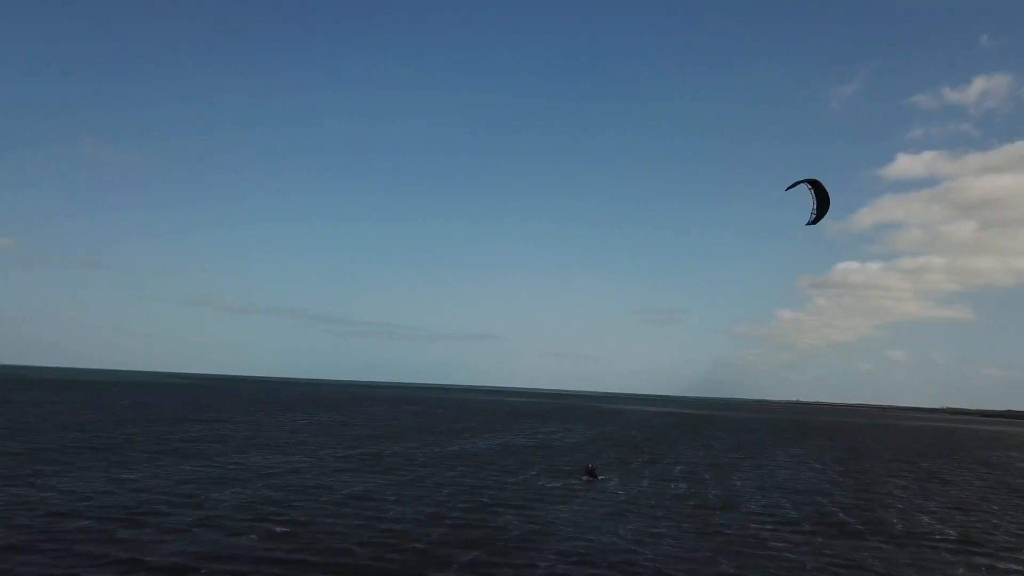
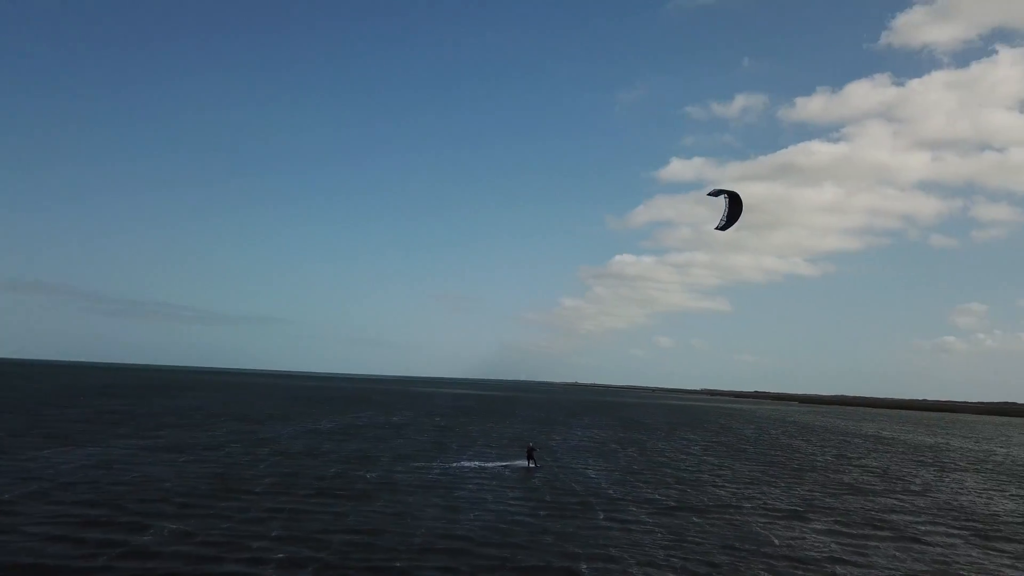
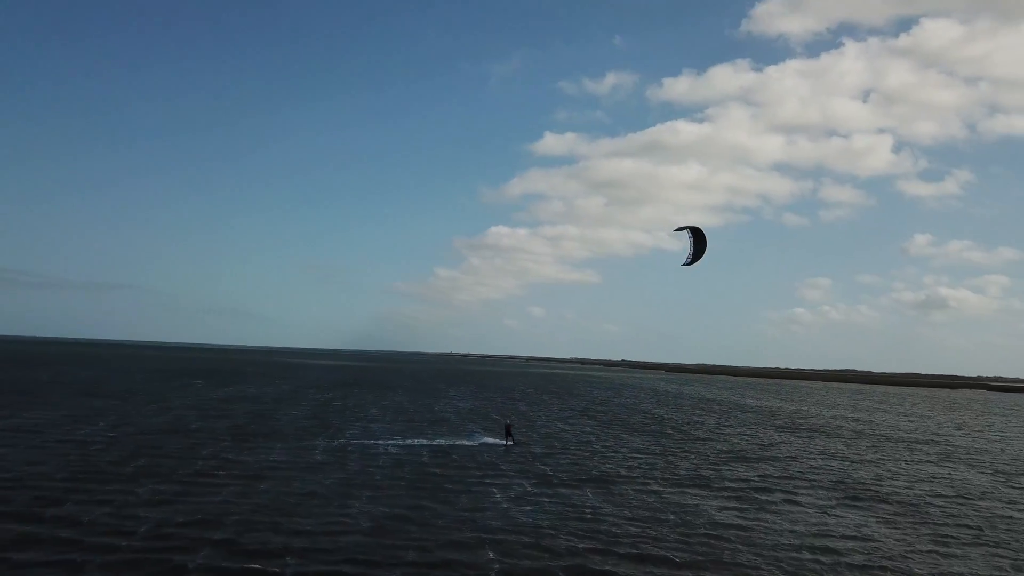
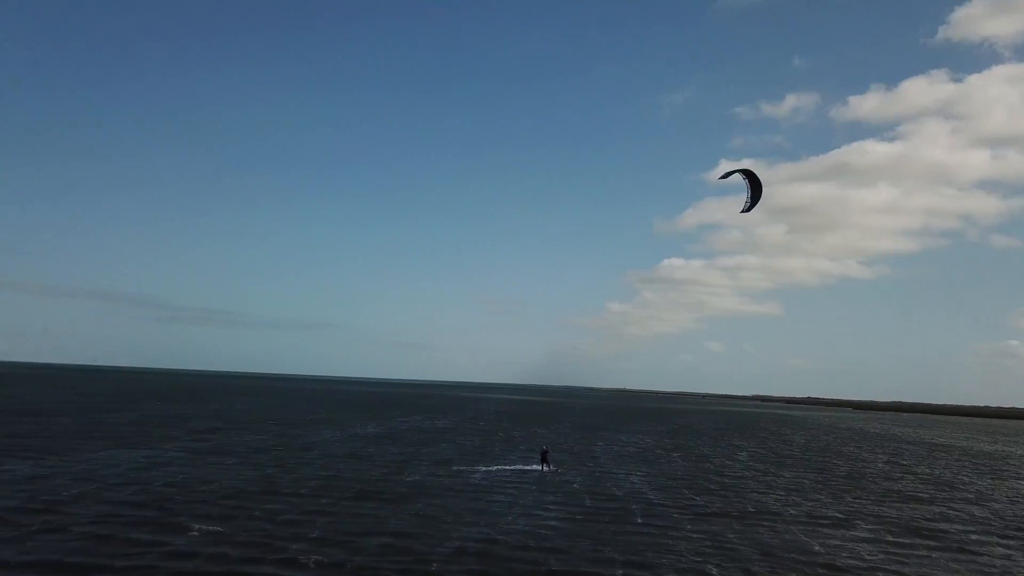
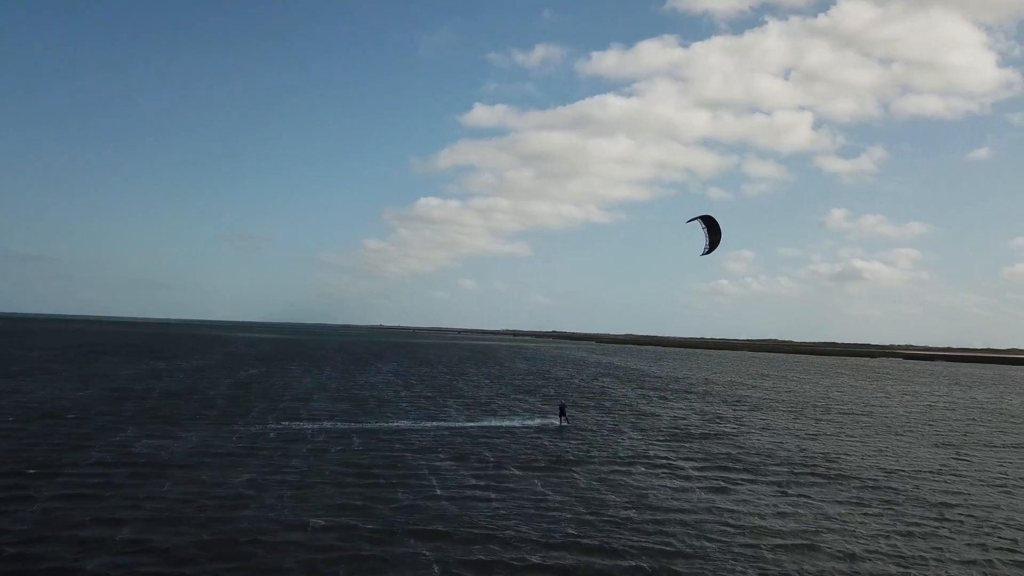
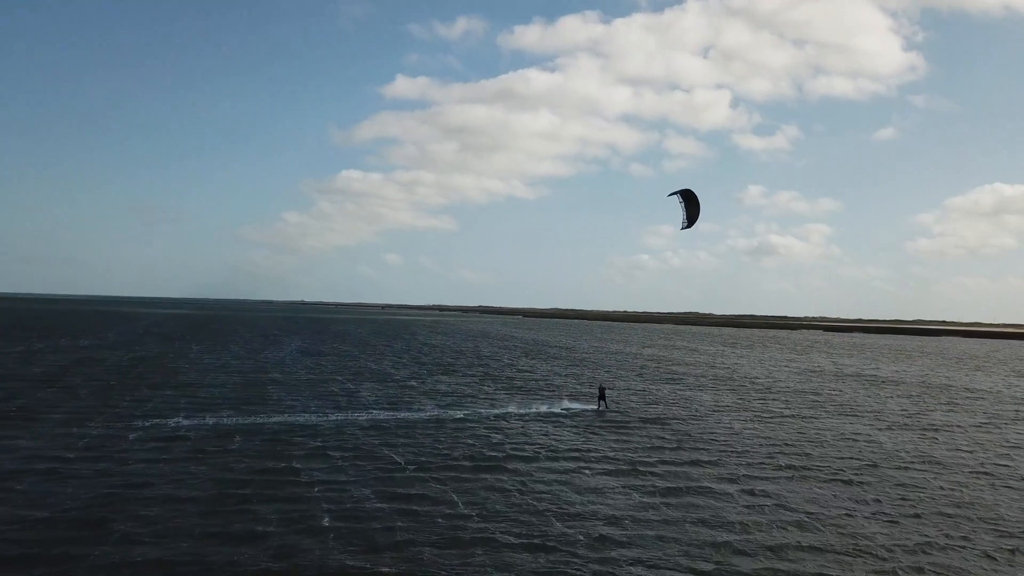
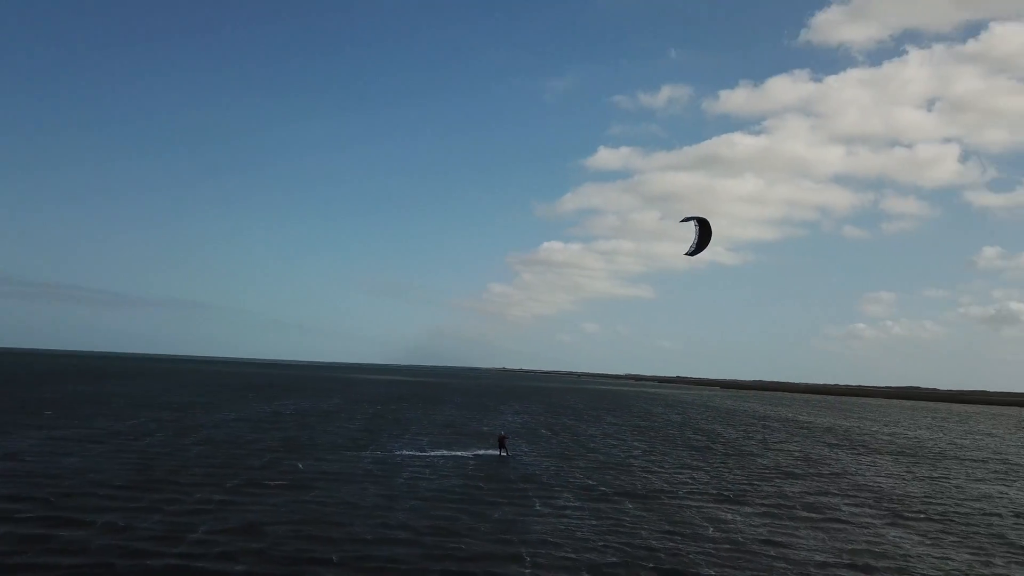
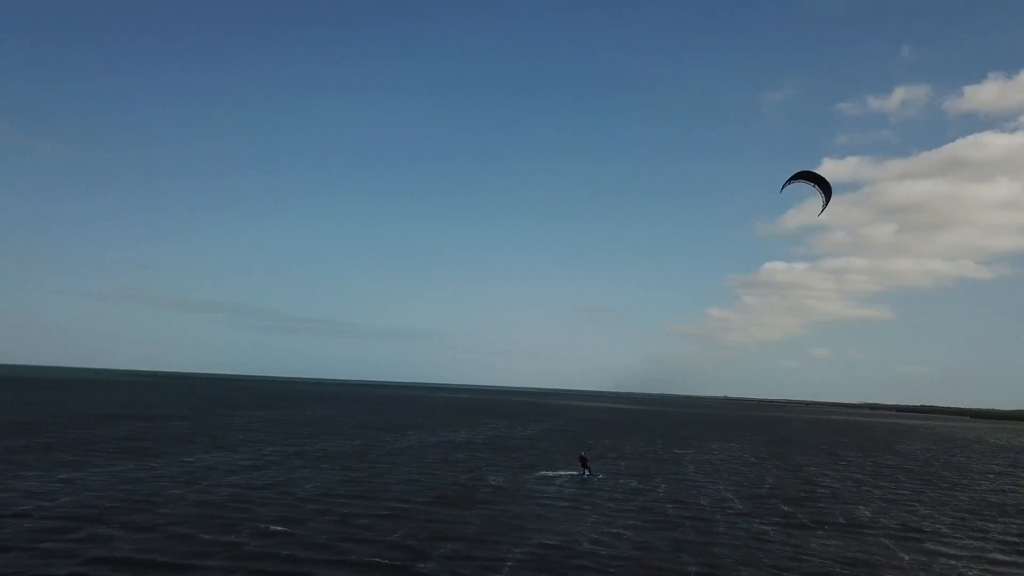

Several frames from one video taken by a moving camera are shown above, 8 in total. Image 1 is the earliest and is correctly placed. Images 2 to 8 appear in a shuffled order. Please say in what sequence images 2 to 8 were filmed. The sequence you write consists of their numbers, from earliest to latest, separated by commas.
8, 4, 2, 7, 3, 5, 6
